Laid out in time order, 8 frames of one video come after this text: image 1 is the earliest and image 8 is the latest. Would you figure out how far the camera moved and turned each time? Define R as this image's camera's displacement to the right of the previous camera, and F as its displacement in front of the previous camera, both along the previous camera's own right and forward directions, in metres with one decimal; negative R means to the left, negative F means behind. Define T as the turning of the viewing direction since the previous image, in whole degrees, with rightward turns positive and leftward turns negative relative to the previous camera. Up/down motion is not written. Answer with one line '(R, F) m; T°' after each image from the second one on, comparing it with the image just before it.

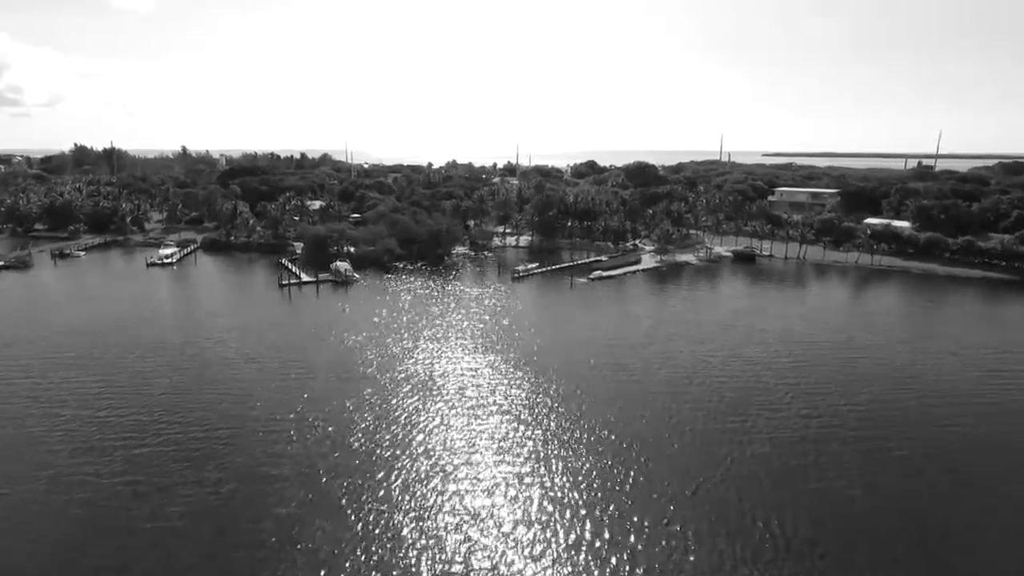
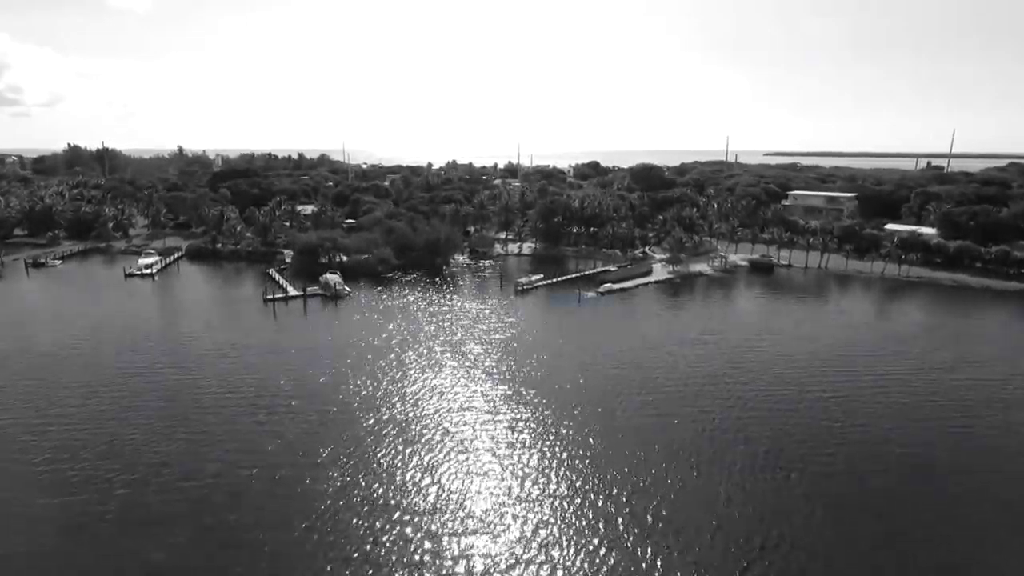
(-0.2, +4.8) m; 0°
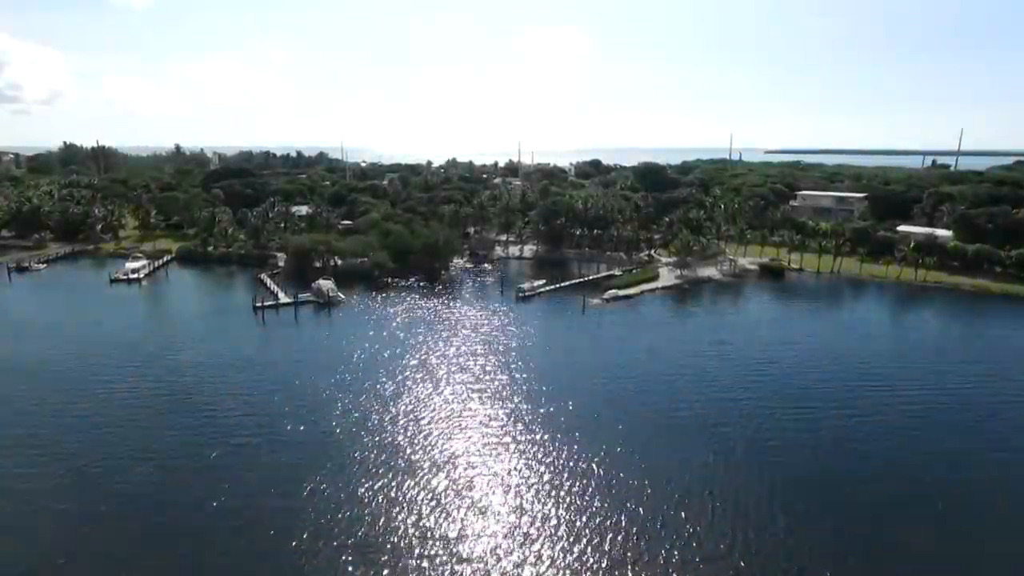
(-0.1, +2.7) m; 0°
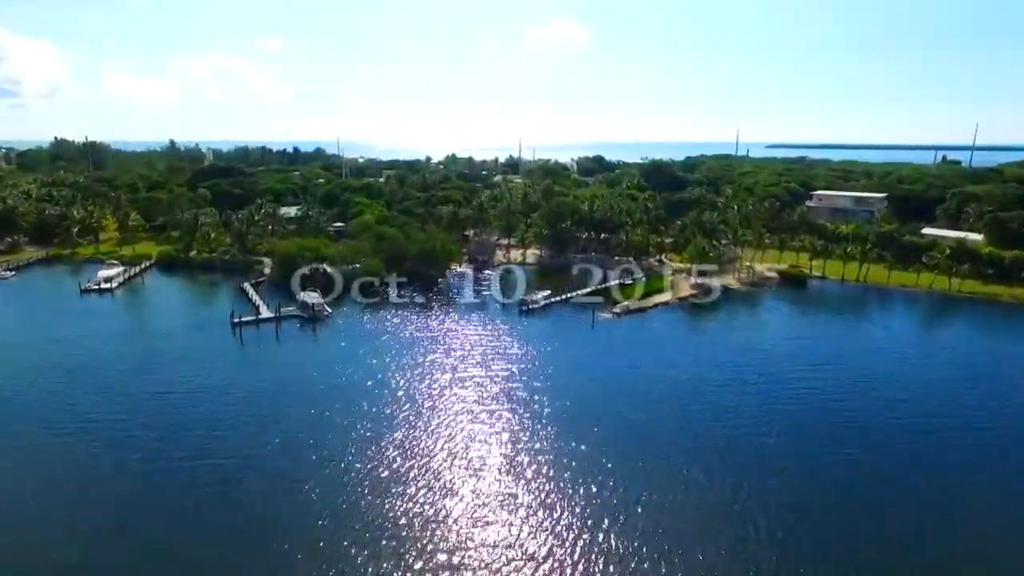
(-0.2, +4.9) m; 0°
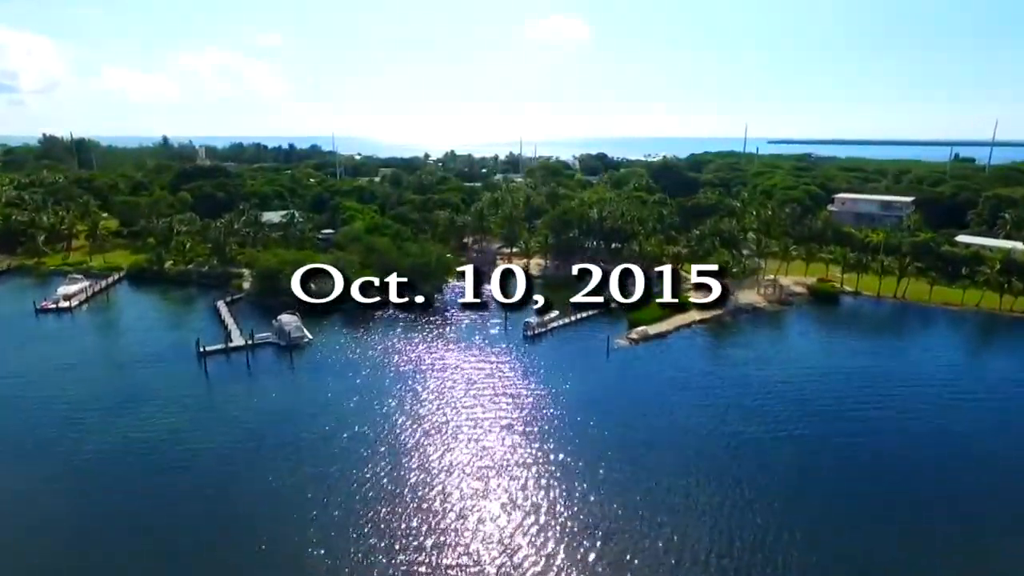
(-0.3, +6.2) m; 0°
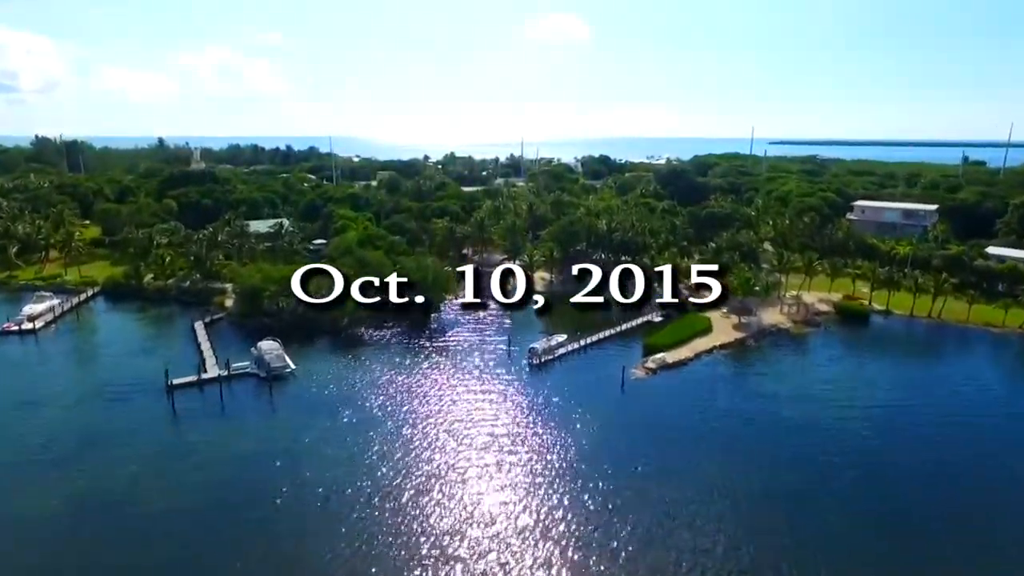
(-0.3, +4.6) m; 0°
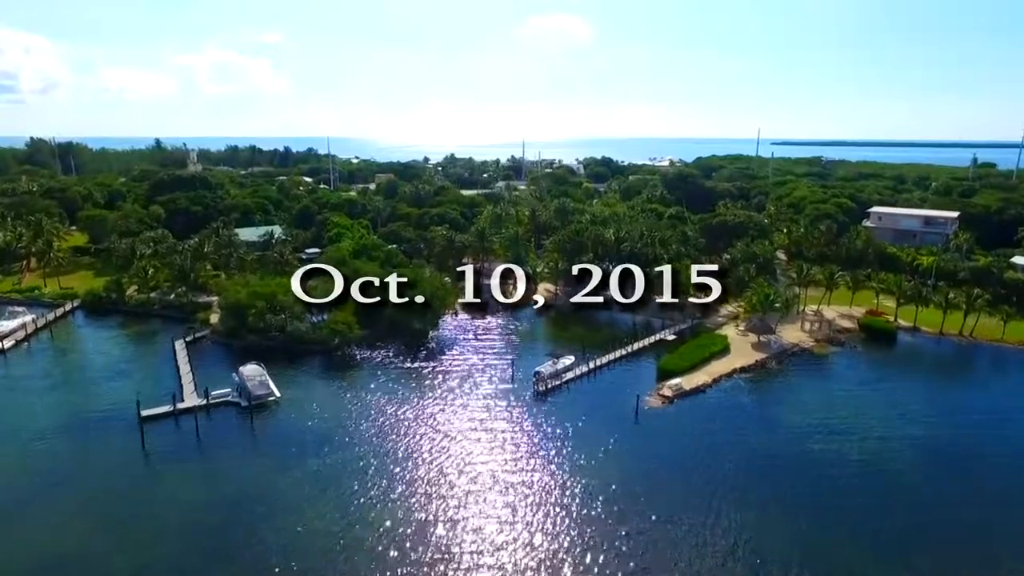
(-0.2, +3.5) m; 0°
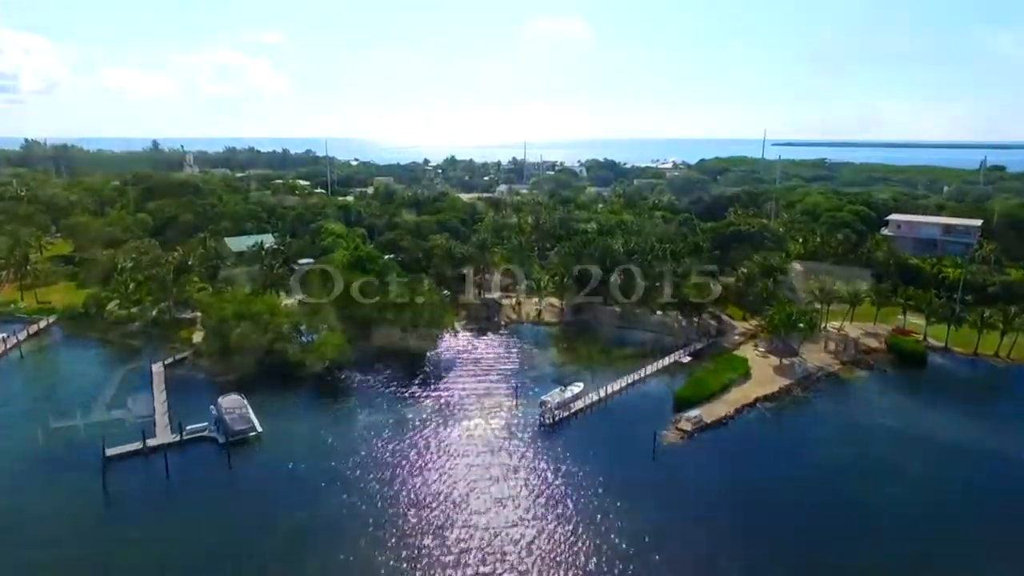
(-0.2, +3.6) m; 0°
